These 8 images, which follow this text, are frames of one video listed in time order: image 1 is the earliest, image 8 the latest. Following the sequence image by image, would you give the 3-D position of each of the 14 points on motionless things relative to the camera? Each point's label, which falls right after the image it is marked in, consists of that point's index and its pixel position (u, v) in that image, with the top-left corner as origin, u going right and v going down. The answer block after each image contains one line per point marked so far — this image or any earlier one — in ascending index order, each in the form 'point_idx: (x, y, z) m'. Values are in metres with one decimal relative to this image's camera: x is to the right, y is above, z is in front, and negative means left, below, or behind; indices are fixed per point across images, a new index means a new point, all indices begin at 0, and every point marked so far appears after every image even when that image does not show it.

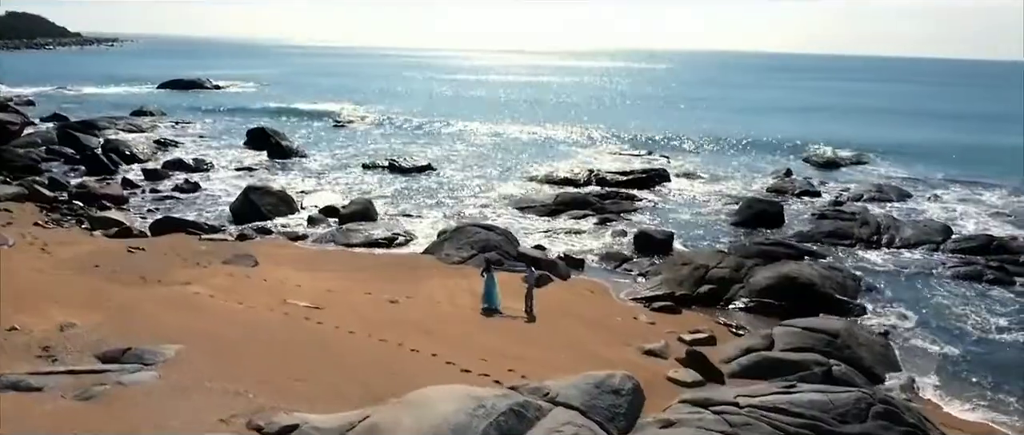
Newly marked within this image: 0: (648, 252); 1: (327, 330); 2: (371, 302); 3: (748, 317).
0: (+3.3, -0.8, +19.5) m
1: (-2.8, -1.8, +12.3) m
2: (-2.5, -1.5, +14.1) m
3: (+4.6, -2.0, +15.5) m
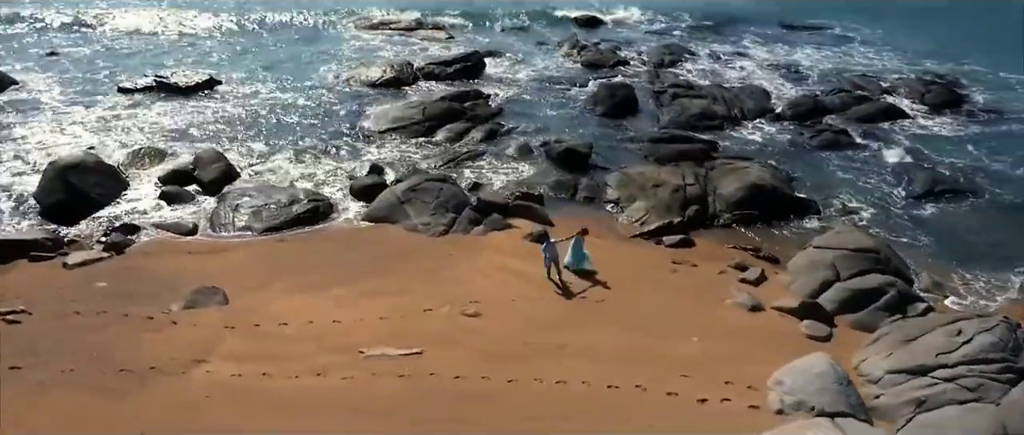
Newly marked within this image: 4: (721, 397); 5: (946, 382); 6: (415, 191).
0: (+1.6, +1.2, +18.9) m
1: (-0.3, -2.2, +10.2) m
2: (-0.9, -1.6, +11.9) m
3: (+4.7, -0.3, +16.3) m
4: (+2.7, -2.3, +10.0) m
5: (+5.6, -2.1, +10.2) m
6: (-1.9, +0.5, +15.9) m
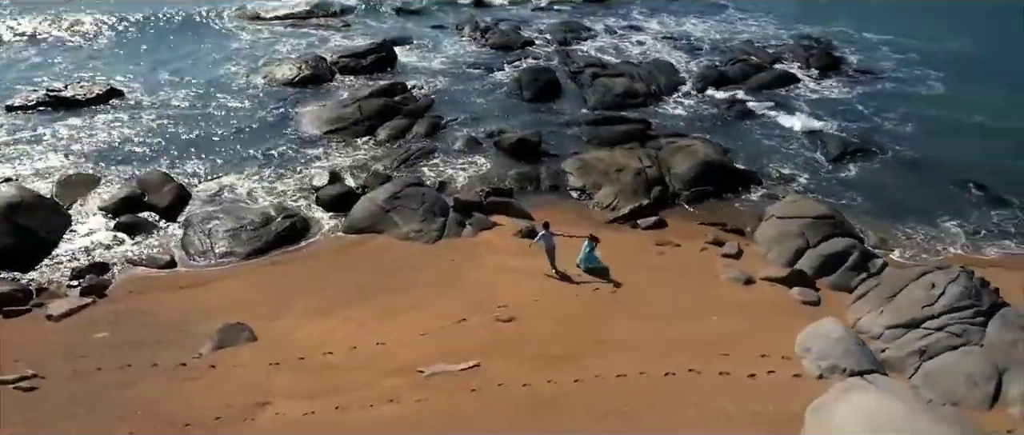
0: (+0.5, +1.5, +19.5) m
1: (+0.6, -2.3, +10.8) m
2: (-0.4, -1.7, +12.2) m
3: (+4.2, +0.2, +17.5) m
4: (+3.6, -2.2, +11.1) m
5: (+6.4, -1.7, +11.8) m
6: (-2.3, +0.4, +15.9) m
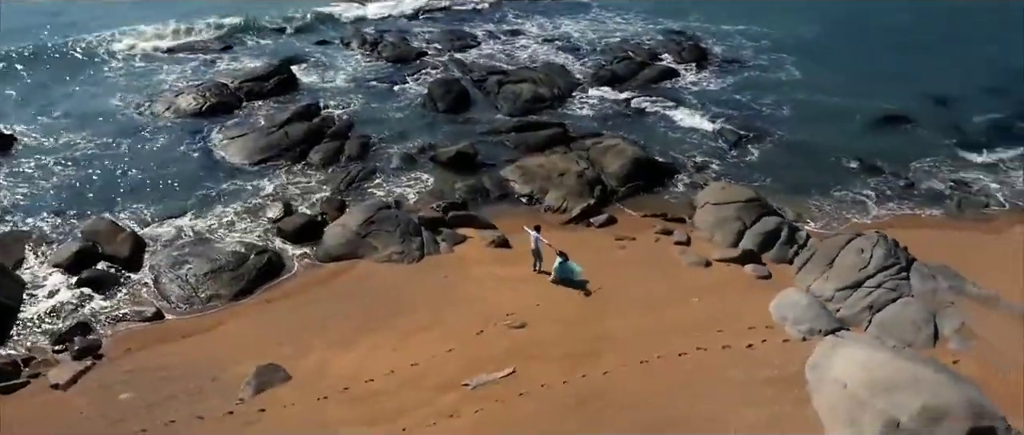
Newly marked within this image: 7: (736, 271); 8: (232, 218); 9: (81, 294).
0: (-1.1, +1.2, +20.5) m
1: (+1.2, -2.5, +12.0) m
2: (-0.1, -2.0, +13.2) m
3: (+3.1, +0.4, +19.3) m
4: (+4.1, -2.0, +13.0) m
5: (+6.6, -1.3, +14.2) m
6: (-2.9, -0.1, +16.4) m
7: (+4.5, -1.1, +15.7) m
8: (-6.2, -0.1, +17.4) m
9: (-8.1, -1.4, +14.9) m
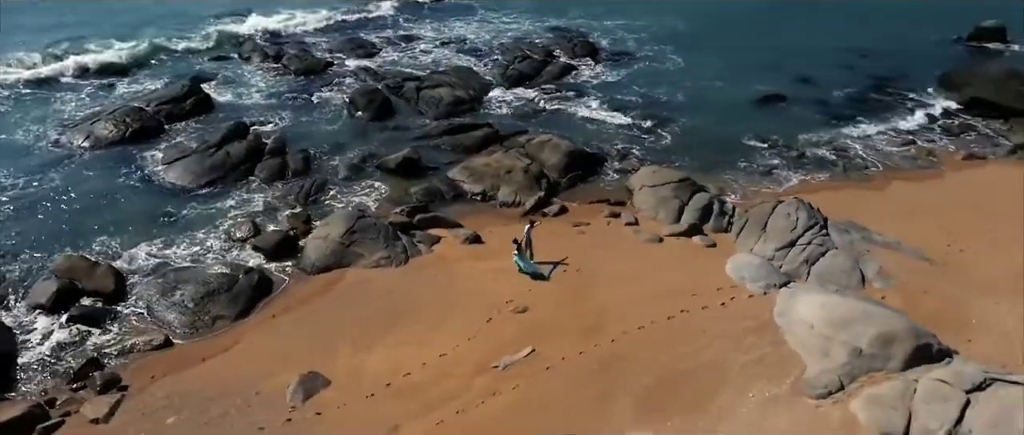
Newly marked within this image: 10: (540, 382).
0: (-2.5, +1.2, +21.5) m
1: (+1.6, -2.3, +13.7) m
2: (0.0, -1.9, +14.6) m
3: (+1.8, +0.7, +21.2) m
4: (+4.2, -1.6, +15.2) m
5: (+6.3, -0.6, +16.8) m
6: (-3.5, -0.3, +17.2) m
7: (+3.9, -0.6, +17.9) m
8: (-6.9, -0.6, +17.6) m
9: (-8.2, -2.1, +14.8) m
10: (+0.5, -2.7, +12.9) m
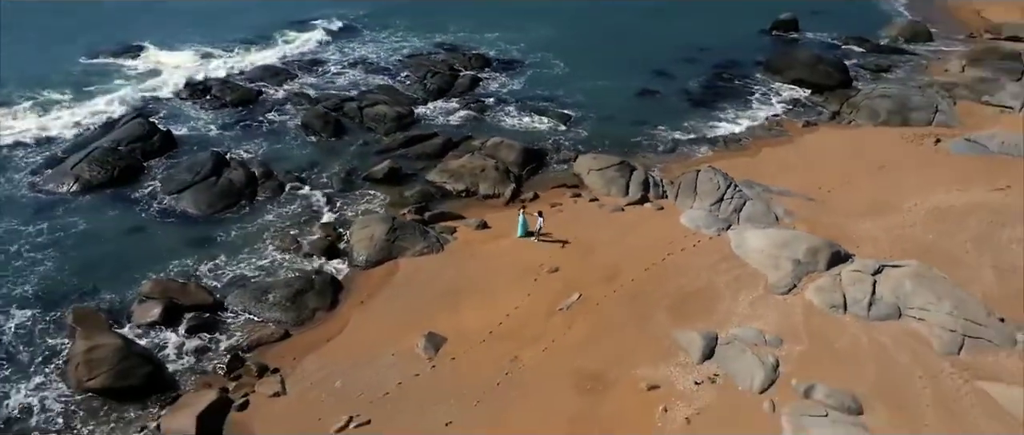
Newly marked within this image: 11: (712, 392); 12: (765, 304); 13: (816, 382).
0: (-3.5, +1.2, +25.3) m
1: (+2.8, -1.7, +18.8) m
2: (+1.0, -1.5, +19.3) m
3: (+0.8, +1.3, +26.0) m
4: (+4.8, -0.7, +20.8) m
5: (+6.4, +0.6, +22.8) m
6: (-3.2, -0.4, +20.9) m
7: (+3.8, +0.2, +23.4) m
8: (-6.5, -1.0, +20.5) m
9: (-6.9, -2.6, +17.5) m
10: (+1.9, -2.2, +17.7) m
11: (+3.9, -3.3, +15.1) m
12: (+5.7, -2.0, +17.8) m
13: (+5.9, -3.1, +15.2) m
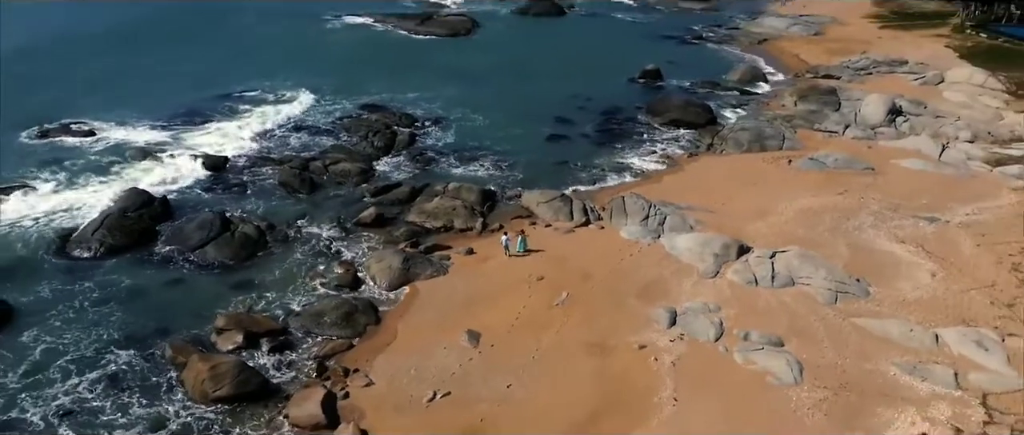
0: (-4.7, -0.2, +30.4) m
1: (+2.8, -2.1, +24.9) m
2: (+1.0, -2.1, +25.1) m
3: (-0.6, +0.2, +31.8) m
4: (+4.4, -1.1, +27.3) m
5: (+5.4, +0.1, +29.7) m
6: (-3.5, -1.4, +26.0) m
7: (+2.8, -0.4, +29.8) m
8: (-6.7, -2.3, +25.0) m
9: (-6.4, -3.8, +21.8) m
10: (+2.2, -2.6, +23.7) m
11: (+4.7, -3.5, +21.4) m
12: (+5.9, -2.1, +24.5) m
13: (+6.6, -3.1, +21.9) m
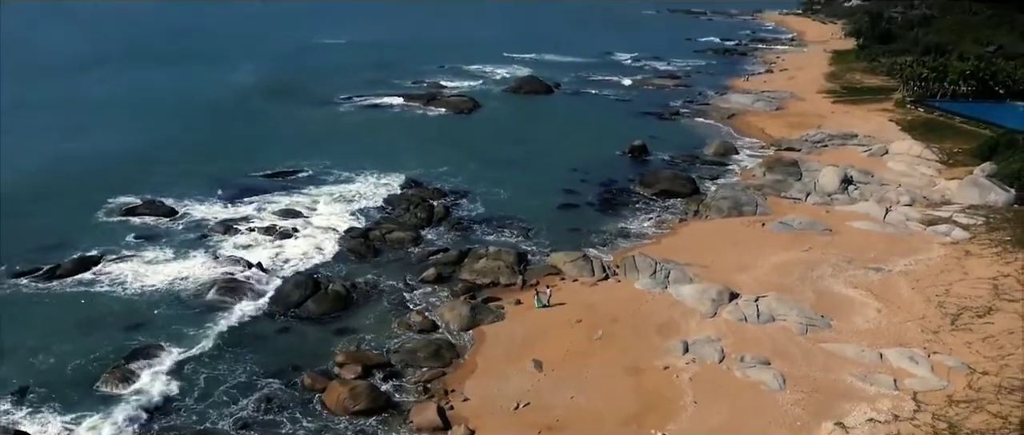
0: (-3.1, -3.0, +37.5) m
1: (+4.7, -4.4, +32.2) m
2: (+2.8, -4.4, +32.3) m
3: (+0.9, -2.7, +39.1) m
4: (+6.1, -3.5, +34.7) m
5: (+7.1, -2.5, +37.2) m
6: (-1.7, -3.9, +33.1) m
7: (+4.5, -3.1, +37.1) m
8: (-4.8, -4.7, +31.9) m
9: (-4.3, -5.9, +28.6) m
10: (+4.2, -4.8, +30.9) m
11: (+6.7, -5.4, +28.7) m
12: (+7.8, -4.3, +31.8) m
13: (+8.6, -5.1, +29.3) m
